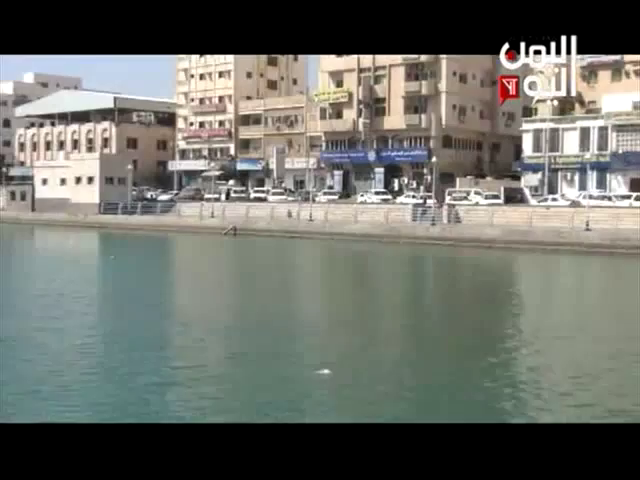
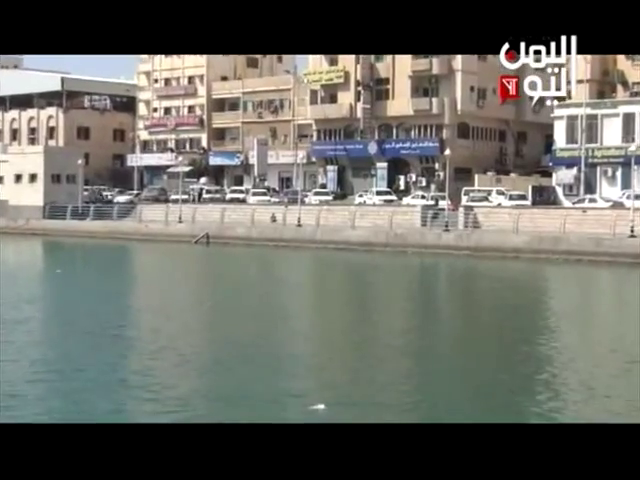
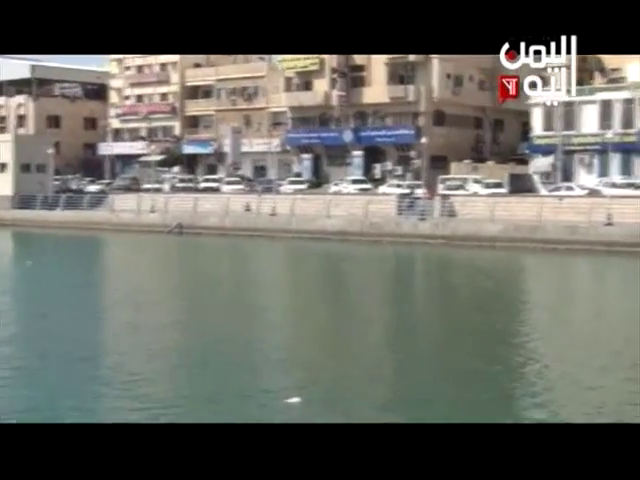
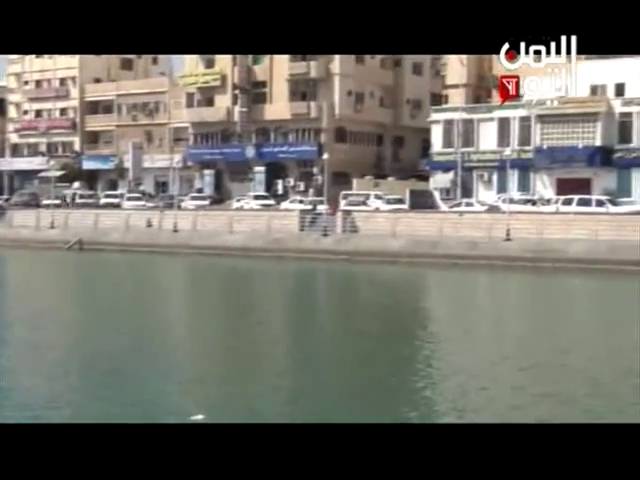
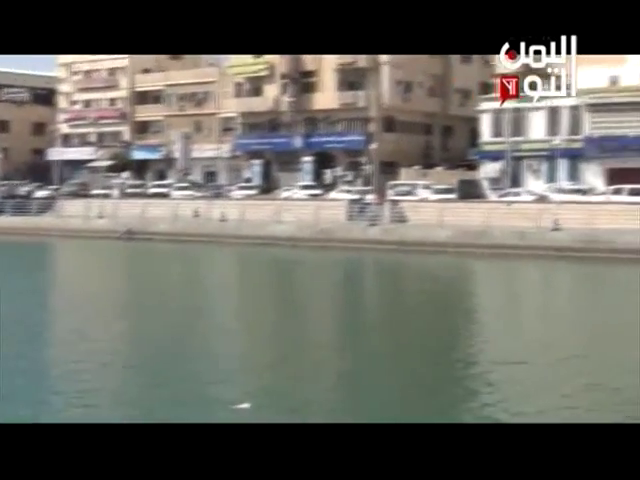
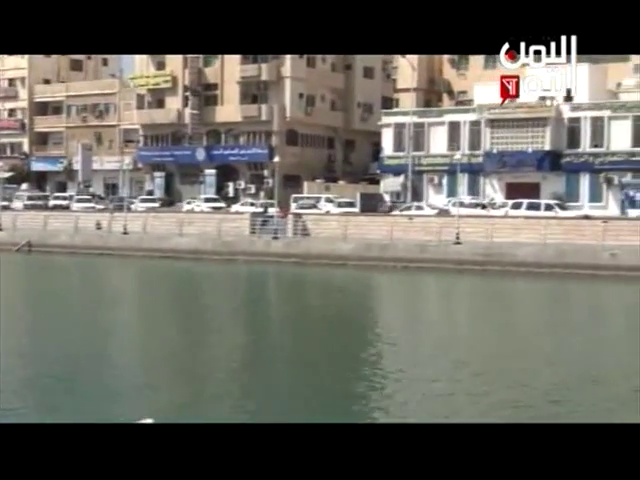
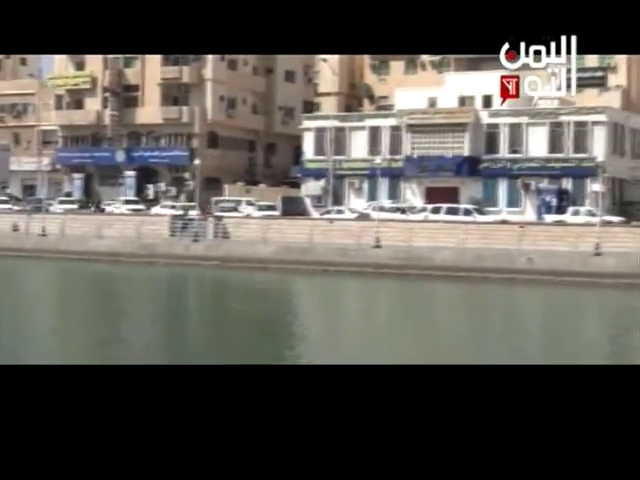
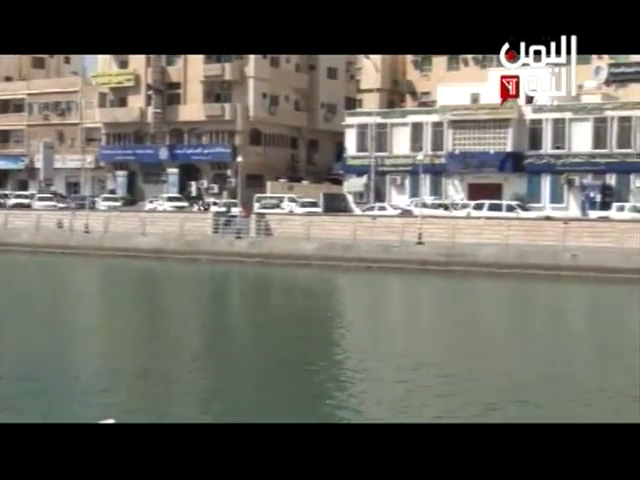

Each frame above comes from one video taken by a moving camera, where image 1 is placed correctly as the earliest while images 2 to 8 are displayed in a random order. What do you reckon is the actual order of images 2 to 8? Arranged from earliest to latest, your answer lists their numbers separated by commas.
2, 3, 5, 4, 6, 8, 7
